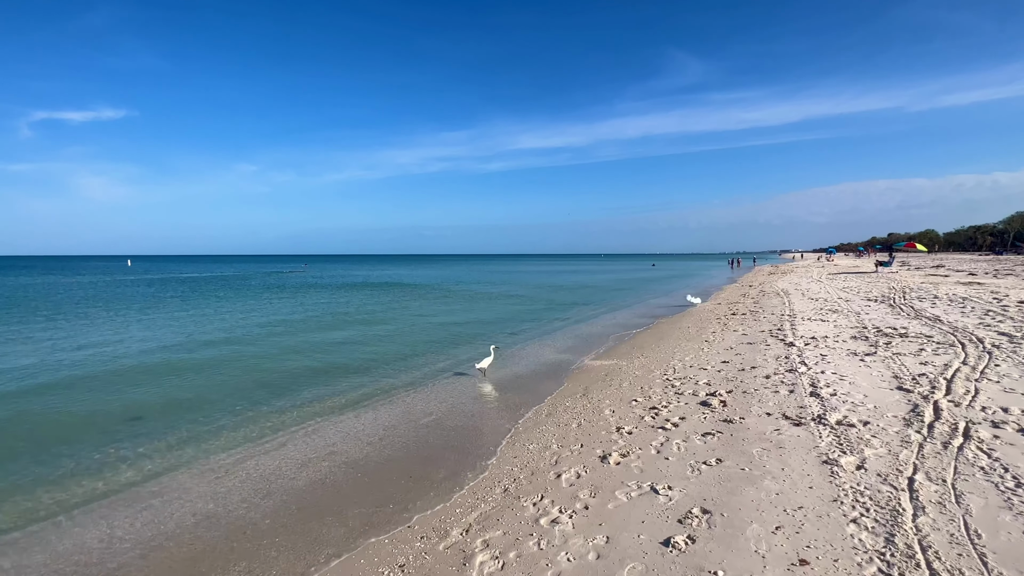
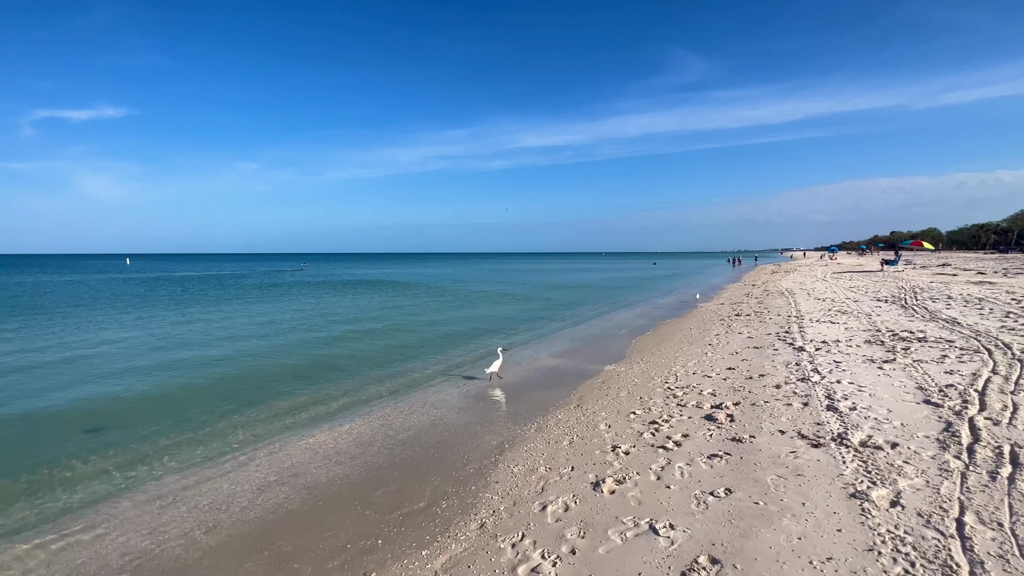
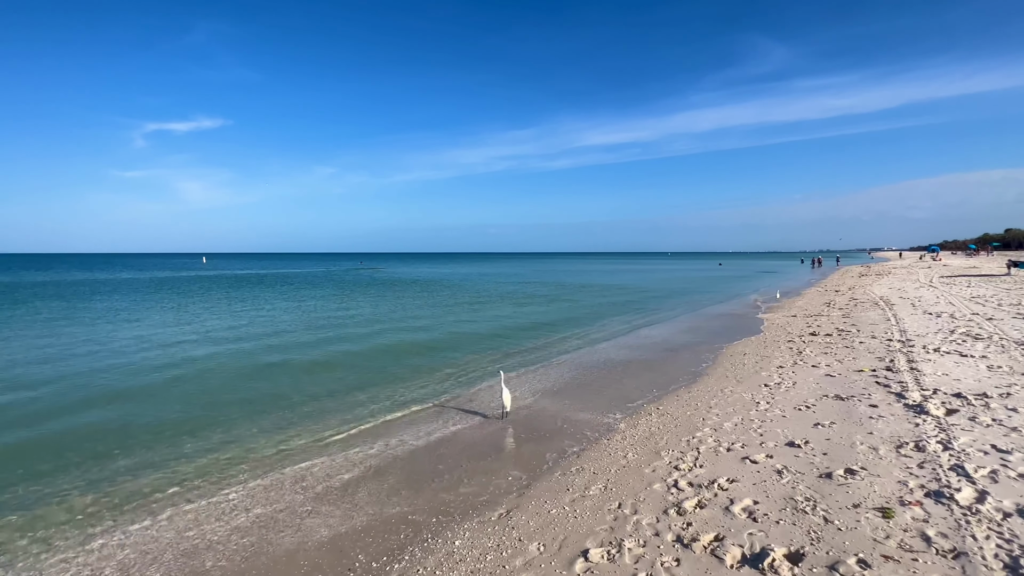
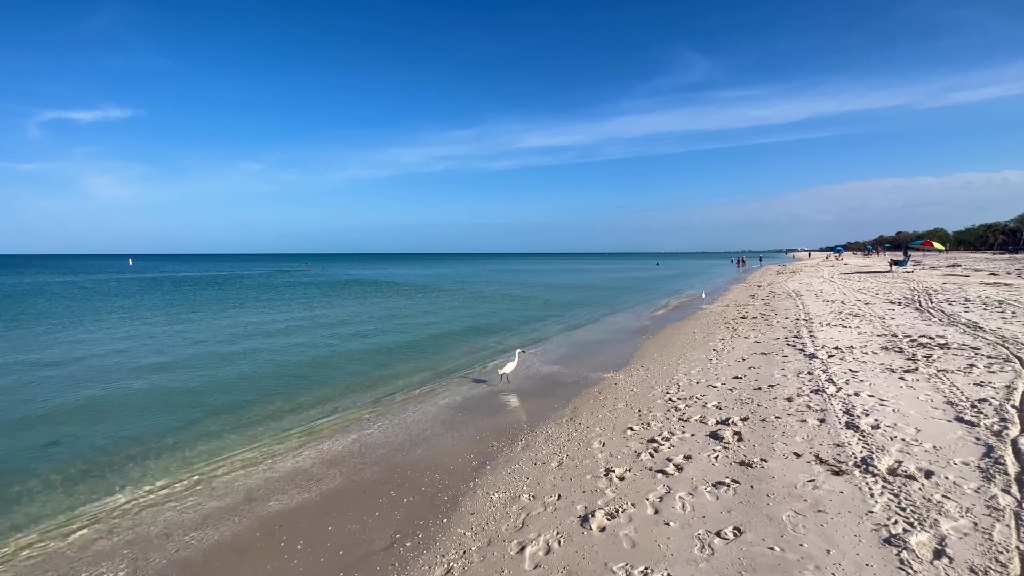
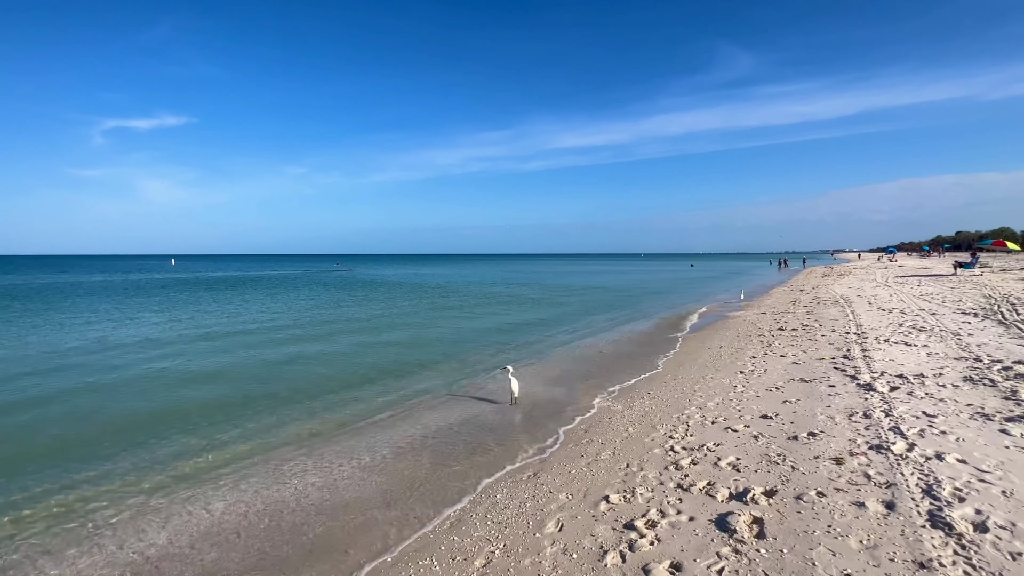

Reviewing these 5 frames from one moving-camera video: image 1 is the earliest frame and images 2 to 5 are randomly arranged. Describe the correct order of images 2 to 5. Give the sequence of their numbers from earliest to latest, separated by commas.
2, 4, 5, 3
